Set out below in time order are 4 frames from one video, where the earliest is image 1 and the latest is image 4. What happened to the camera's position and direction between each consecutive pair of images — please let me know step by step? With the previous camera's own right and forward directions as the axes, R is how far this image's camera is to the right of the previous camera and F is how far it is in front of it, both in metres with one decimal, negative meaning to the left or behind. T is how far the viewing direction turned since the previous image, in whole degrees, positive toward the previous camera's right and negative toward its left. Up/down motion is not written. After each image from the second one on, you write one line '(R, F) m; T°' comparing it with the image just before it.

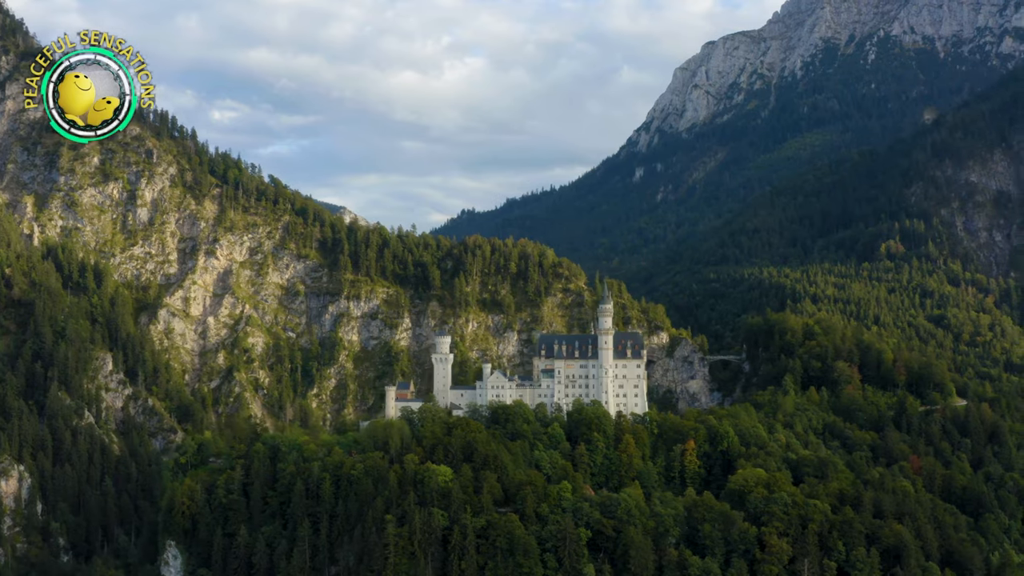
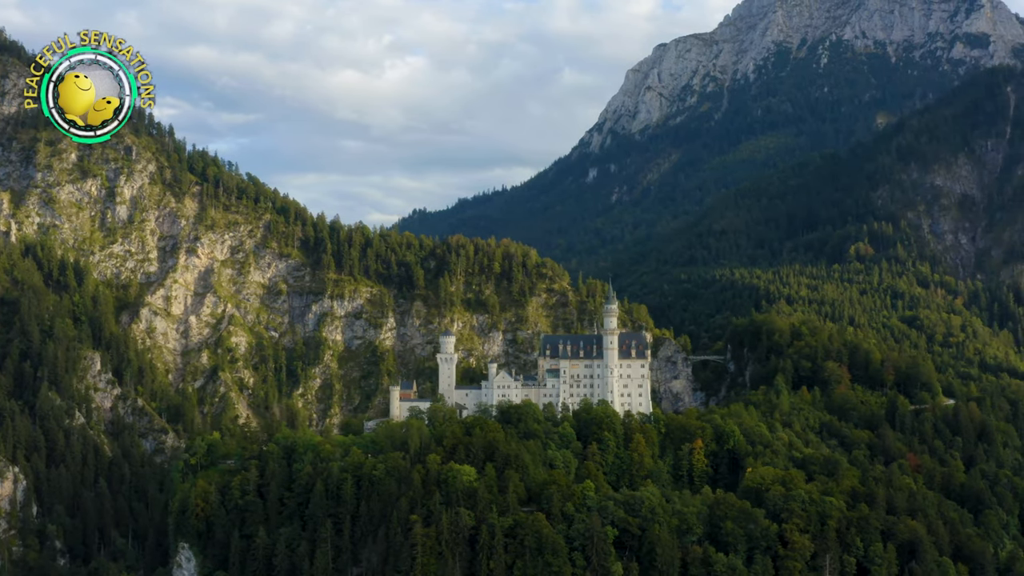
(-7.2, -0.1) m; +3°
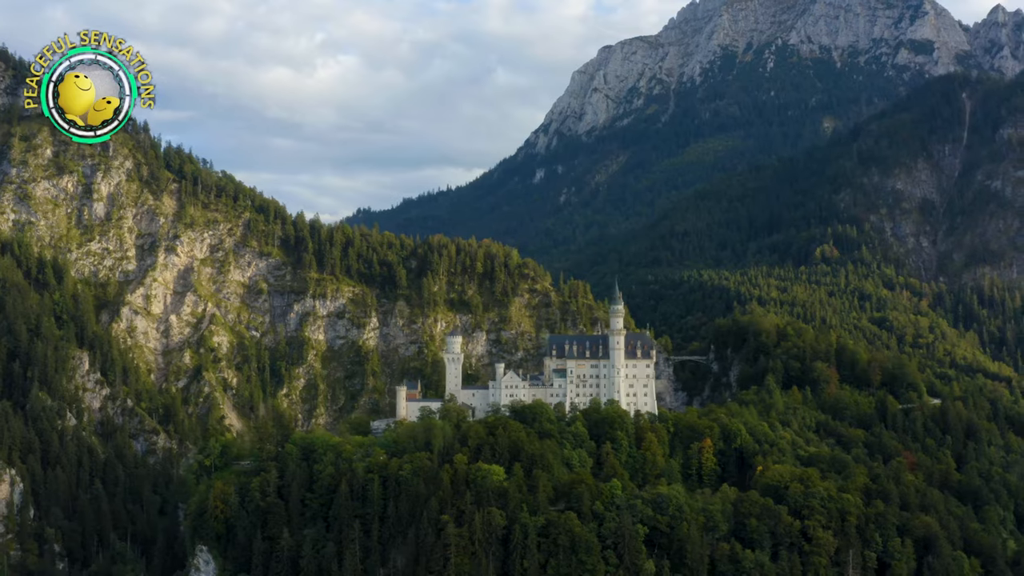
(-8.4, -0.1) m; +3°
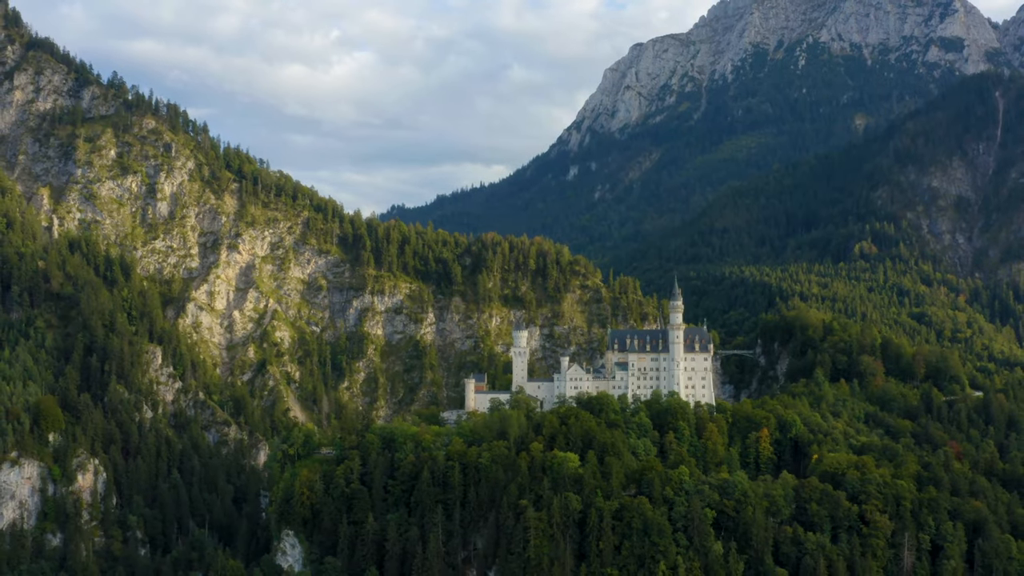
(-4.8, -6.8) m; -1°
